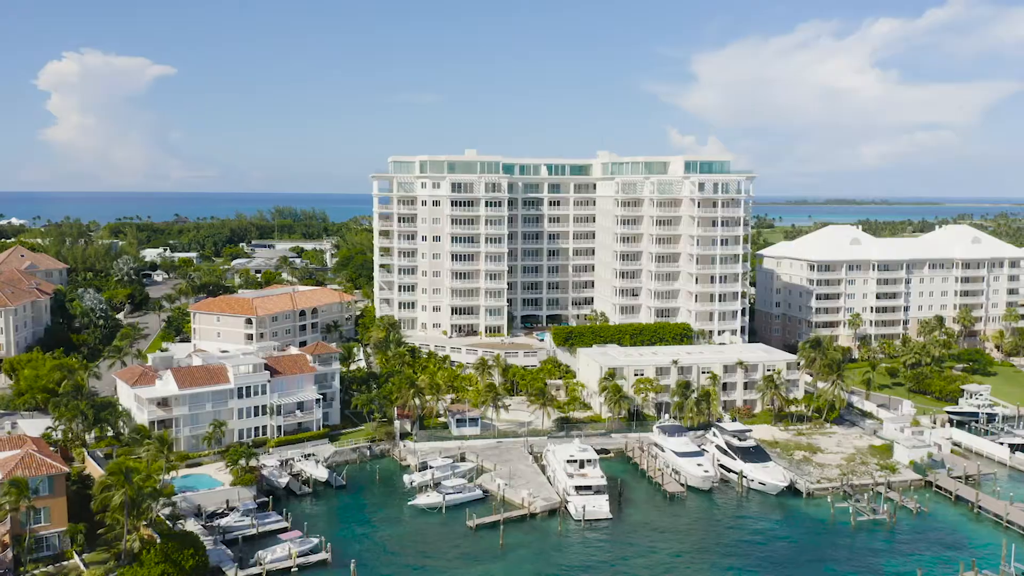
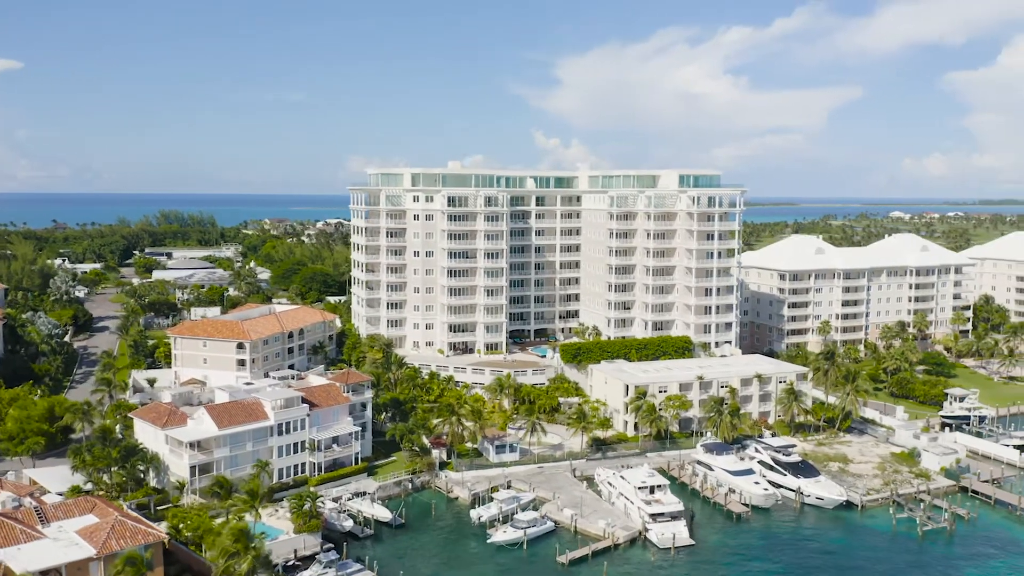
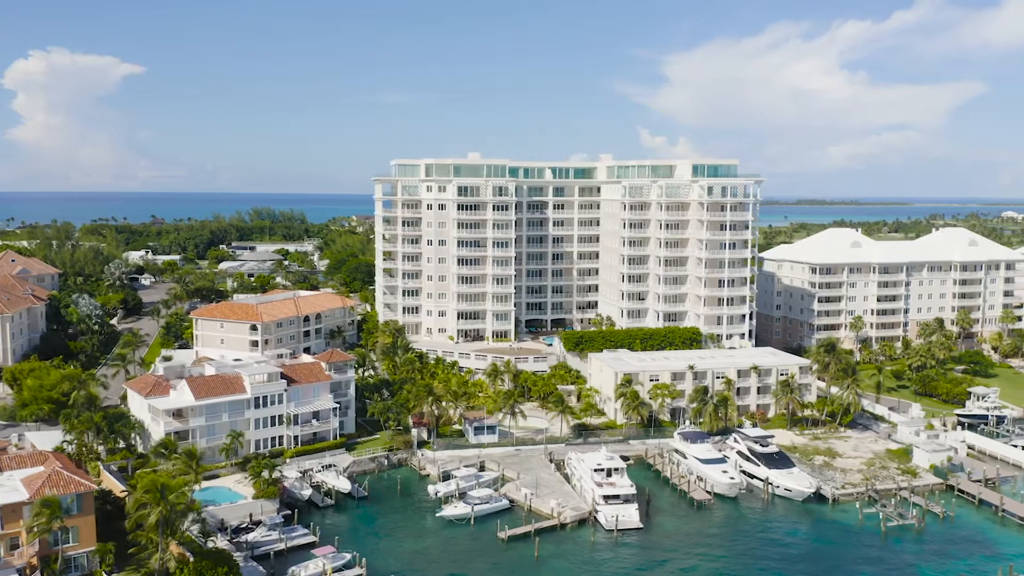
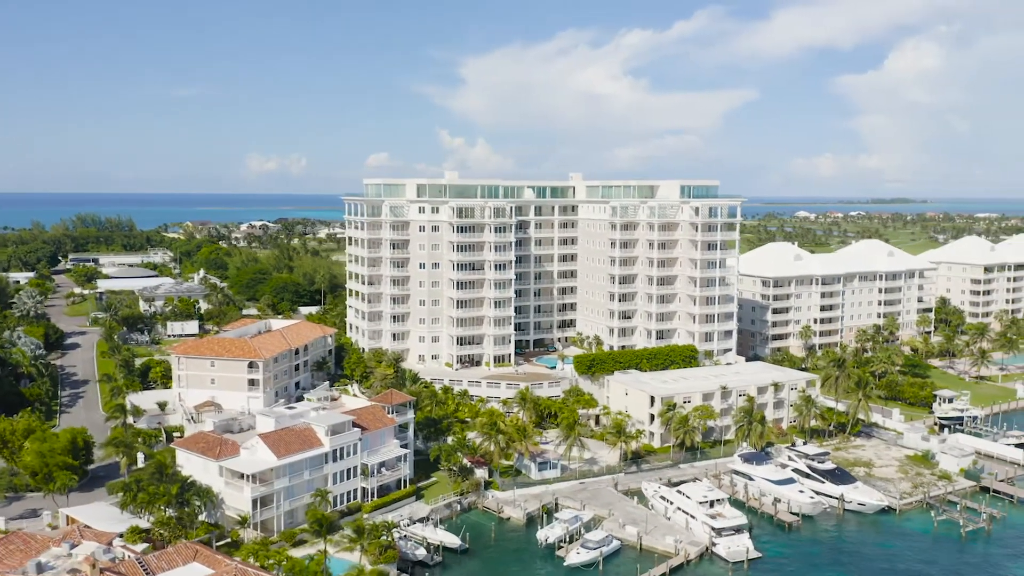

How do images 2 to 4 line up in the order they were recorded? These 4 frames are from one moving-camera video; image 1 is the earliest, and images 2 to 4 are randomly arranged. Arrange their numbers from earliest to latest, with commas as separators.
3, 2, 4
